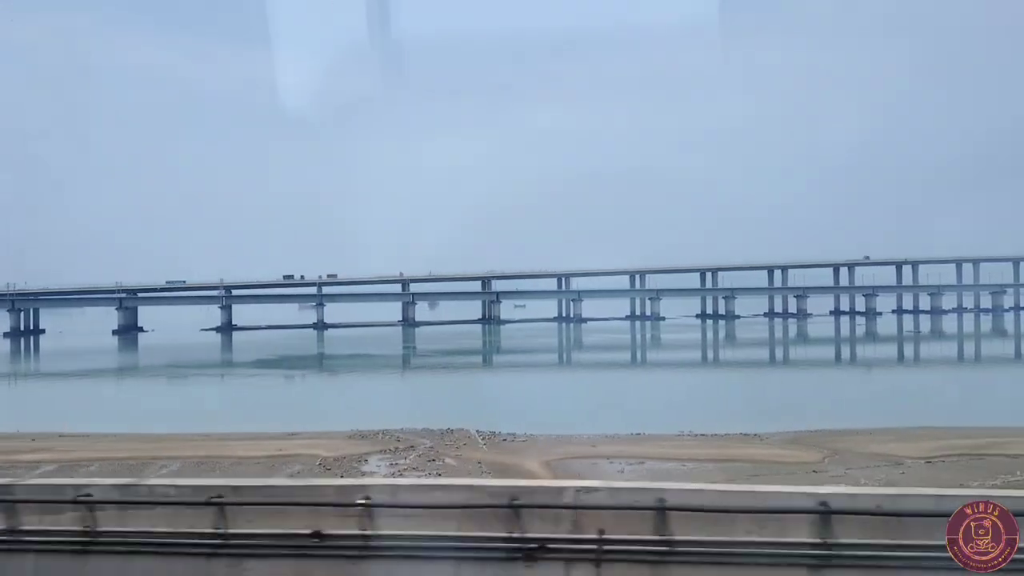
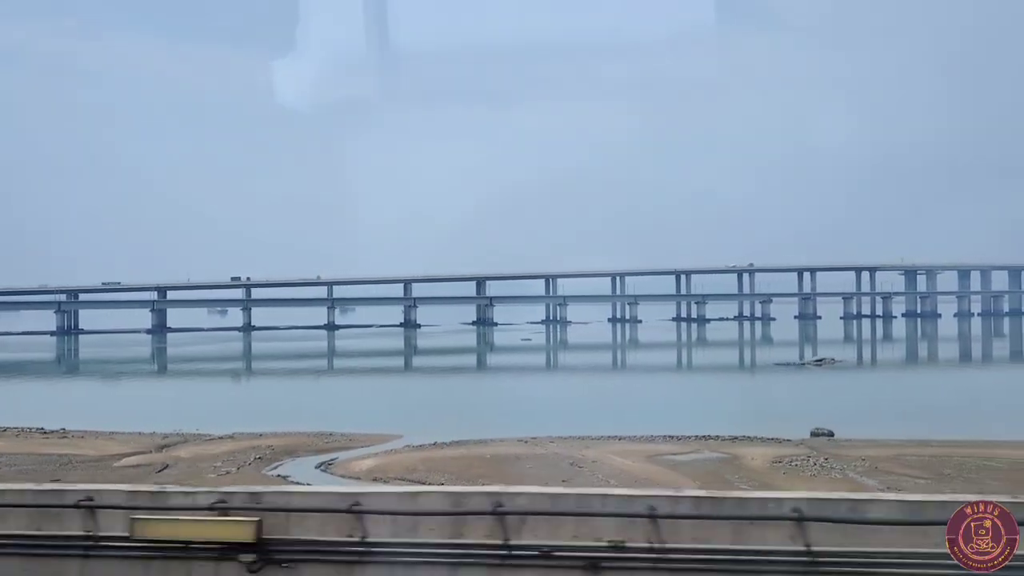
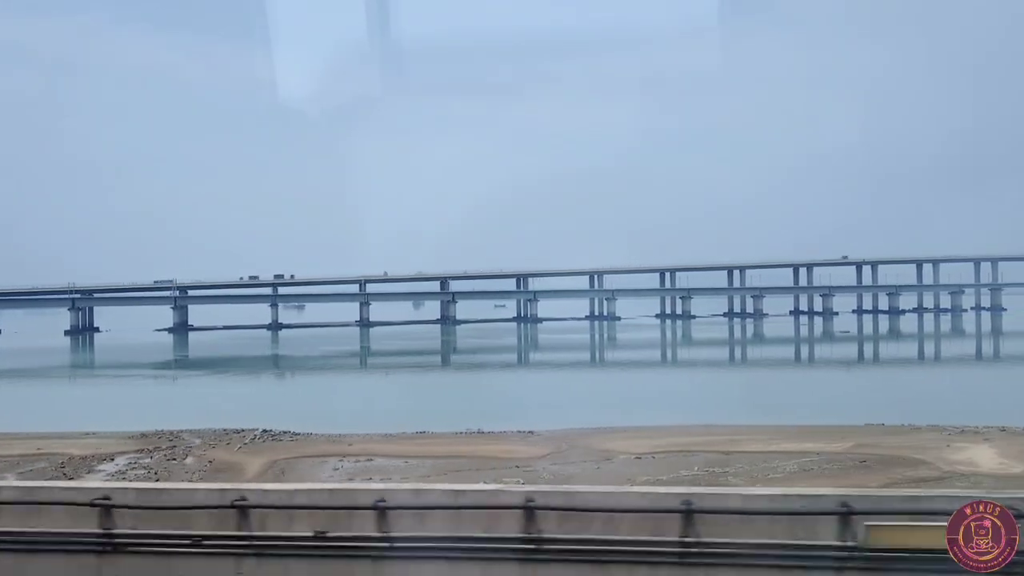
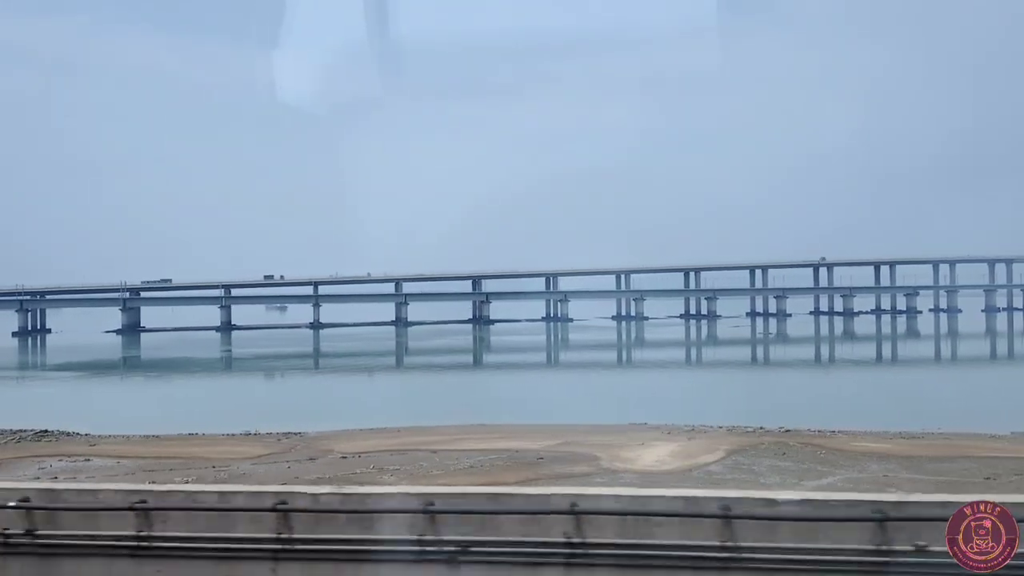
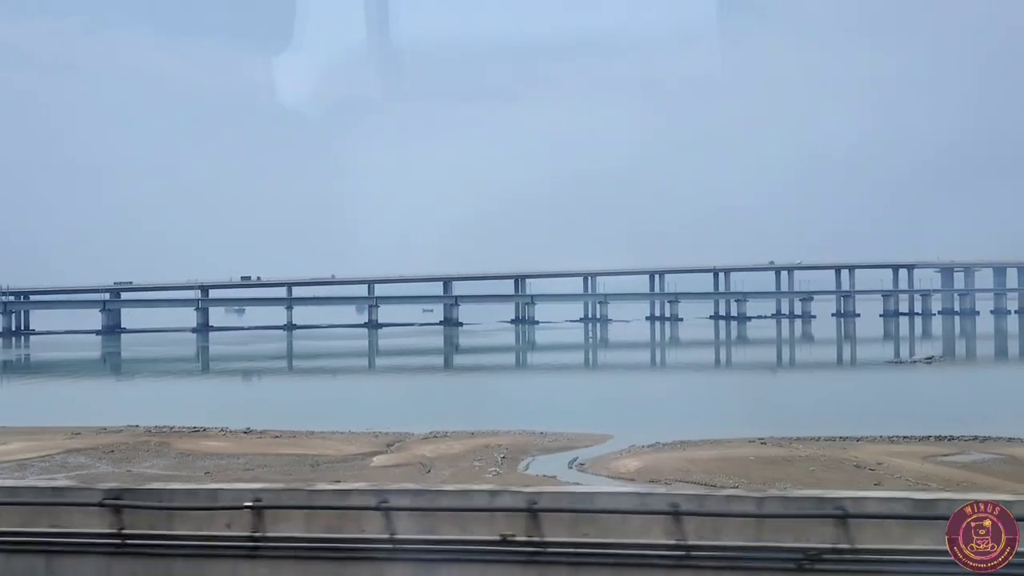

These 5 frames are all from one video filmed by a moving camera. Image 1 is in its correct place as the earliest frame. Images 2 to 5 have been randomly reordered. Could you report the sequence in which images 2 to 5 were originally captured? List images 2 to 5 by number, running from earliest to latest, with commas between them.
3, 4, 5, 2
